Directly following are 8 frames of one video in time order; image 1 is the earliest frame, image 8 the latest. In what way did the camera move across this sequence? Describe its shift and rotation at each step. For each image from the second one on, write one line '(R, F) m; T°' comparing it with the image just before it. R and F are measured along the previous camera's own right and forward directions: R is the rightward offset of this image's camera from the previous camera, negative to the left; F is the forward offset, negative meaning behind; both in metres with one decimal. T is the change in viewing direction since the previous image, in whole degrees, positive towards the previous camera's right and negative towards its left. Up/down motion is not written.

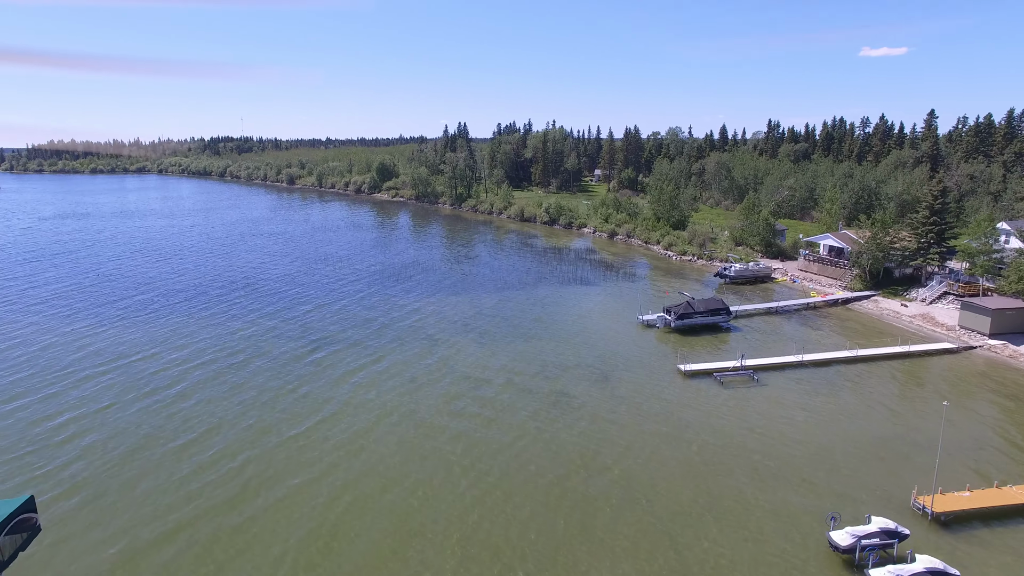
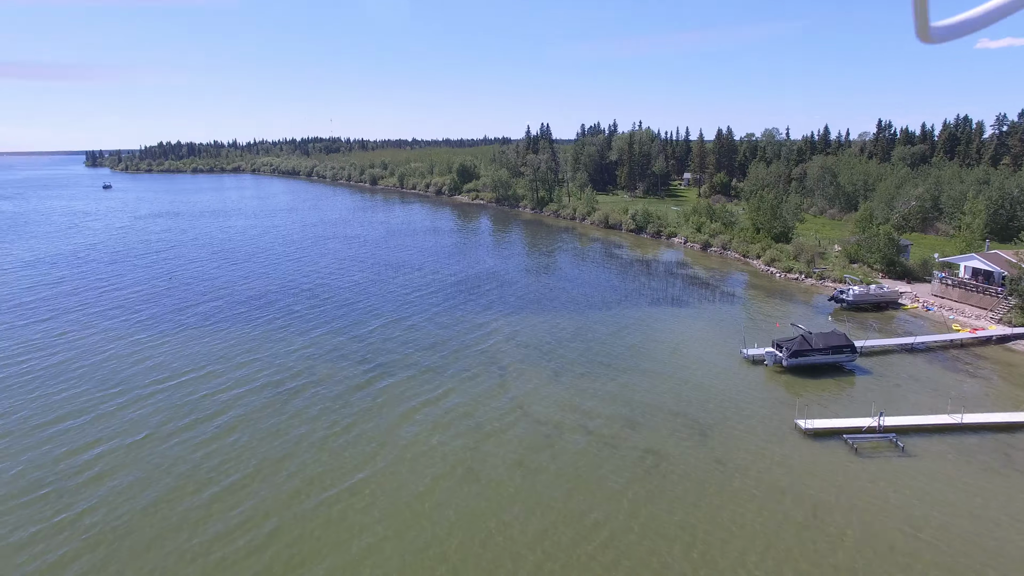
(-0.3, +4.2) m; -7°
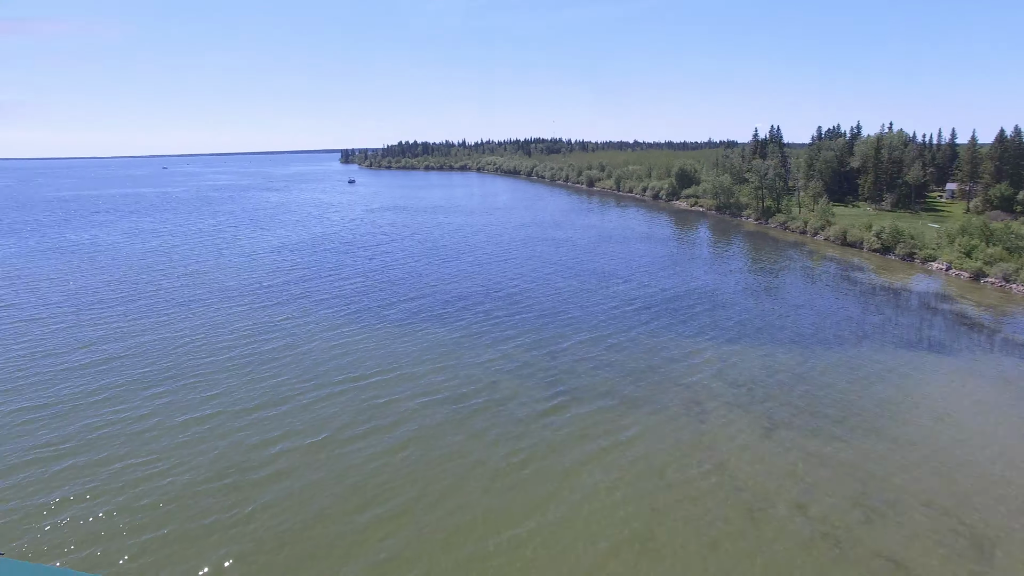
(0.0, +3.4) m; -17°
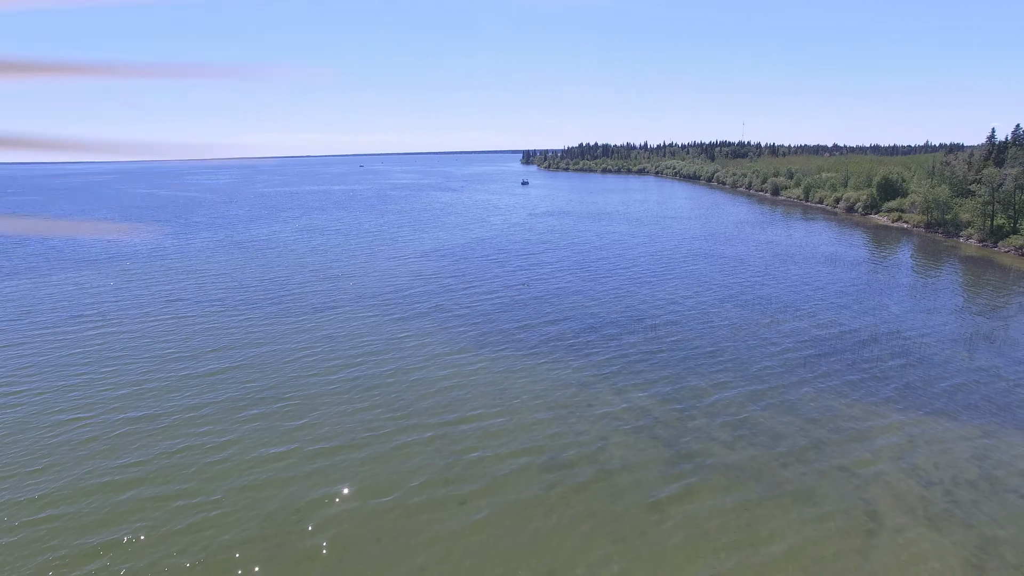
(+1.7, +5.3) m; -14°
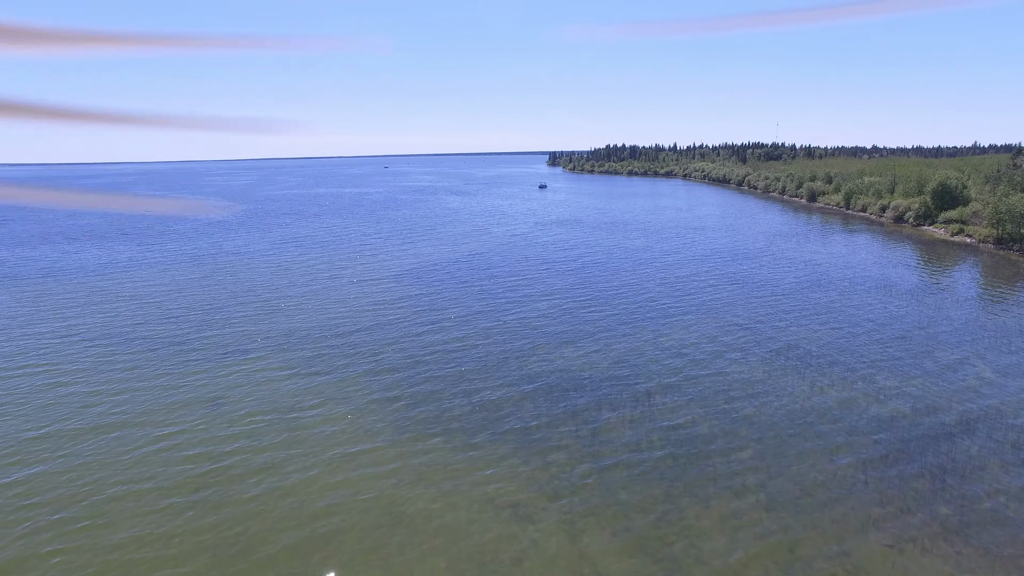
(+3.4, +11.8) m; -2°
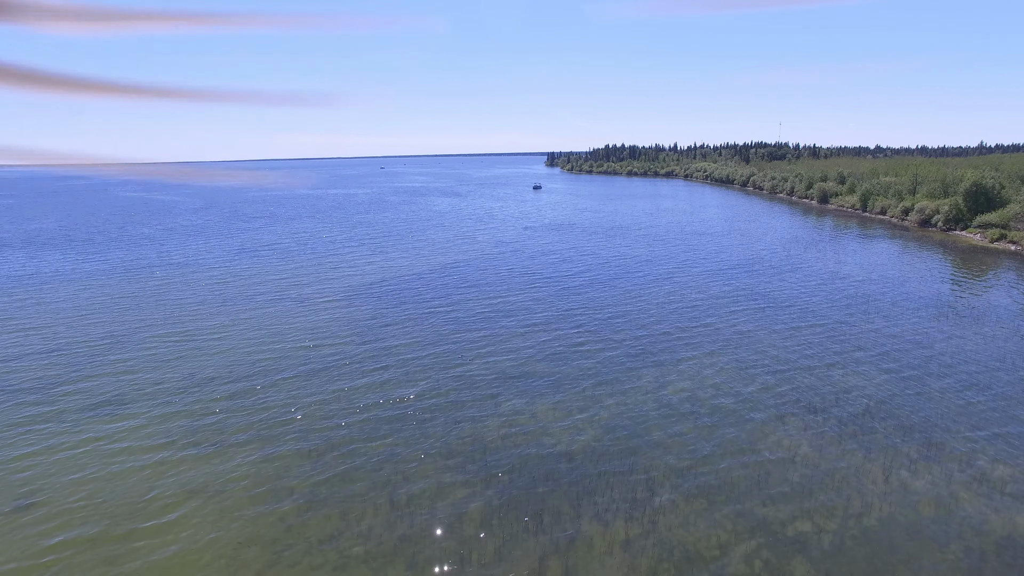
(+1.5, +10.7) m; 0°
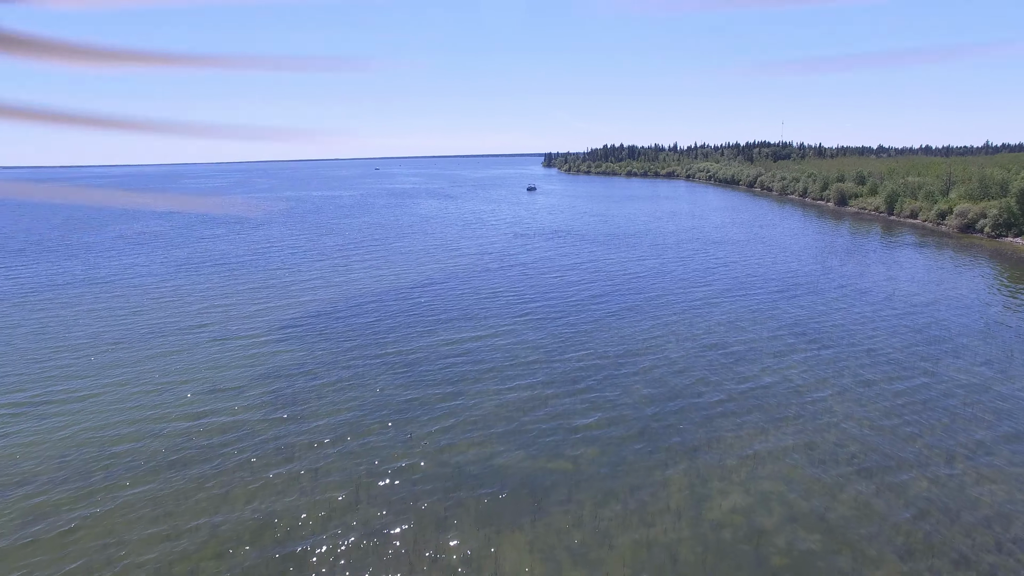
(+0.8, +12.5) m; 0°
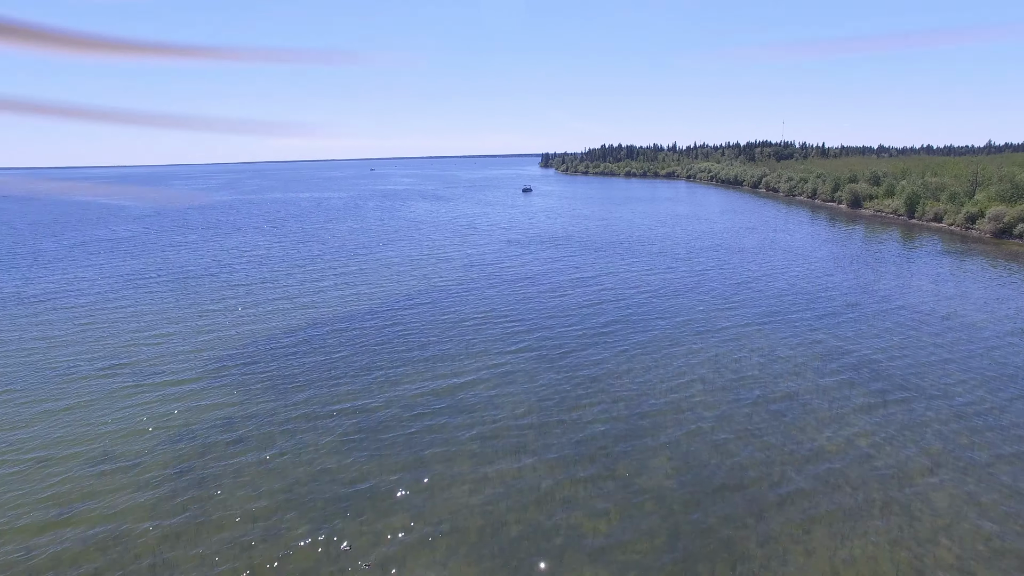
(+0.2, +8.4) m; 0°
